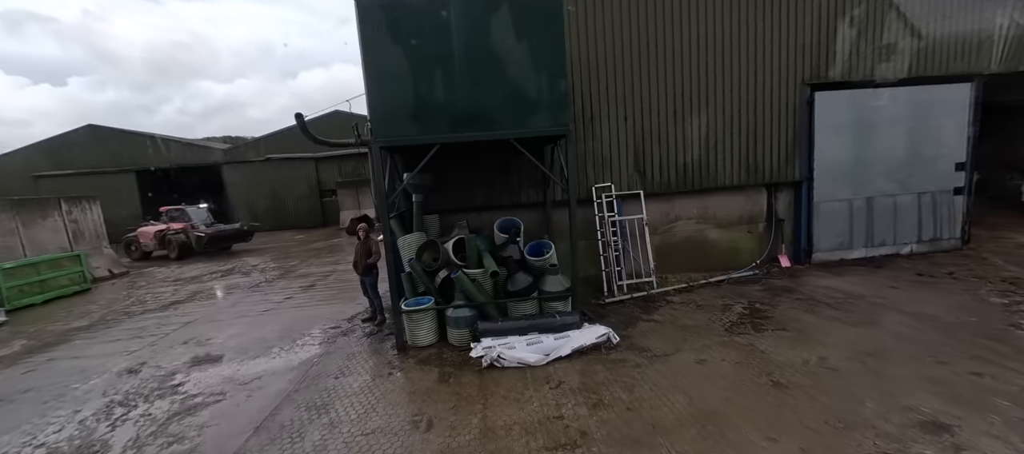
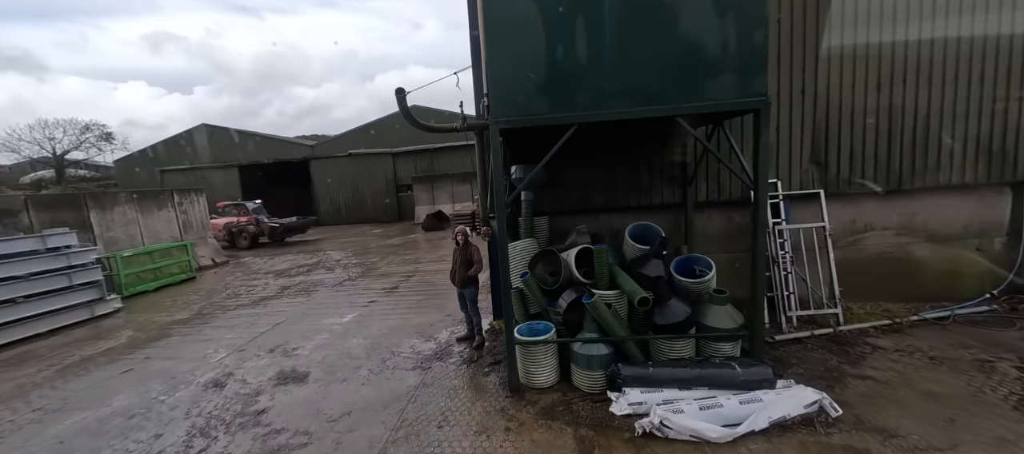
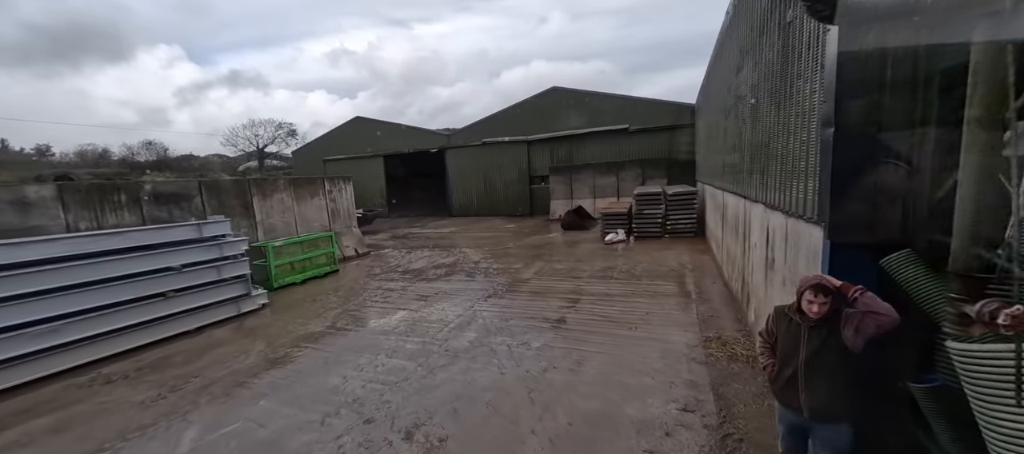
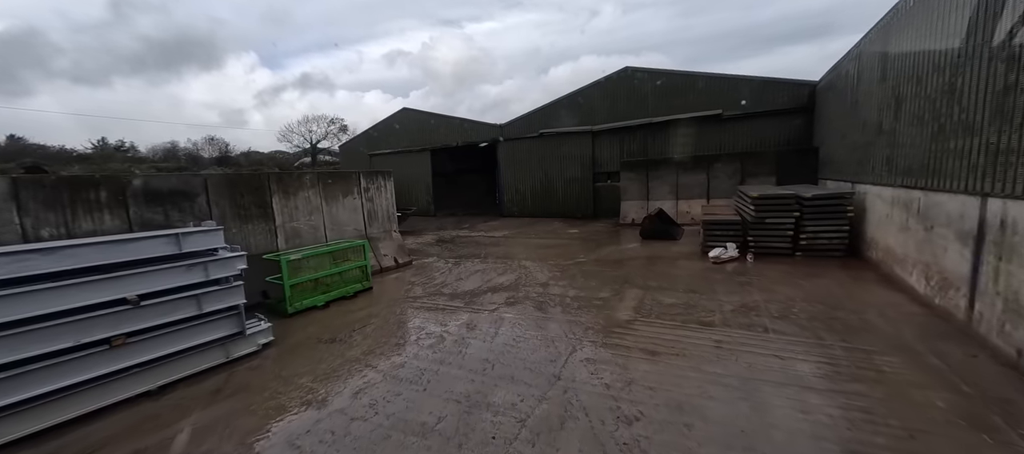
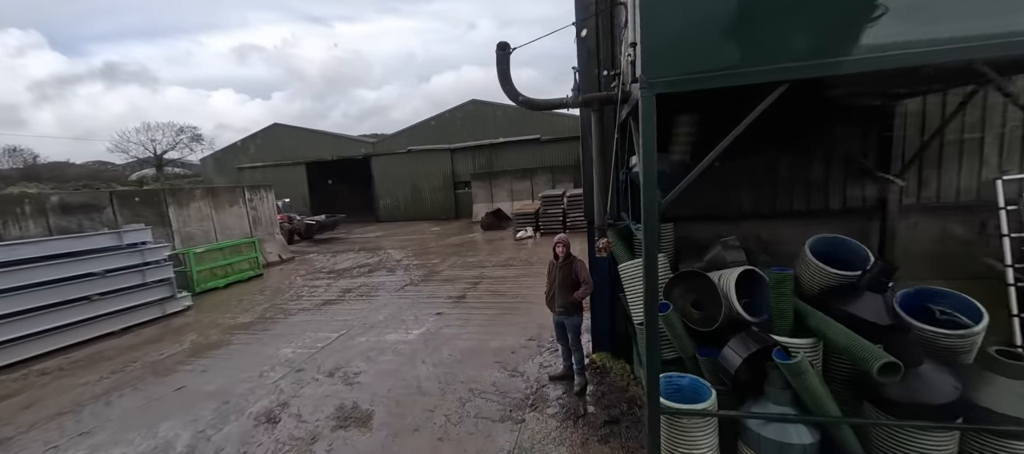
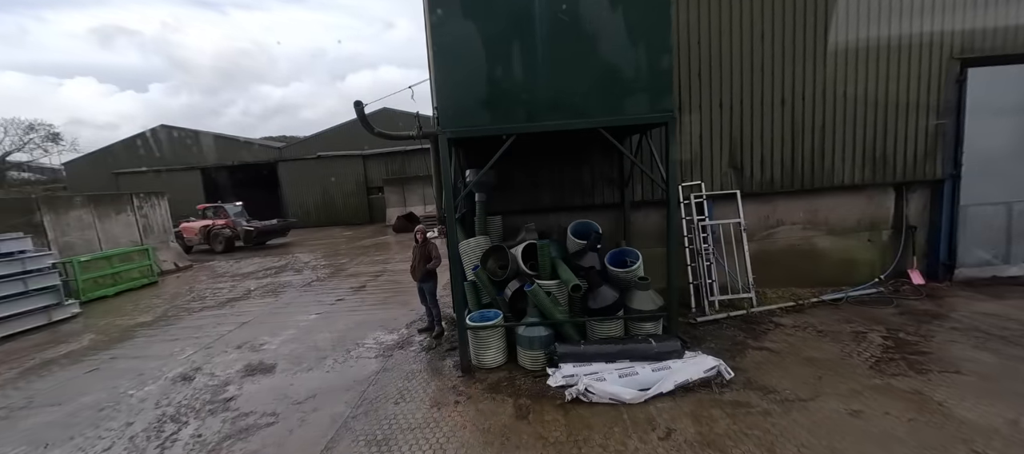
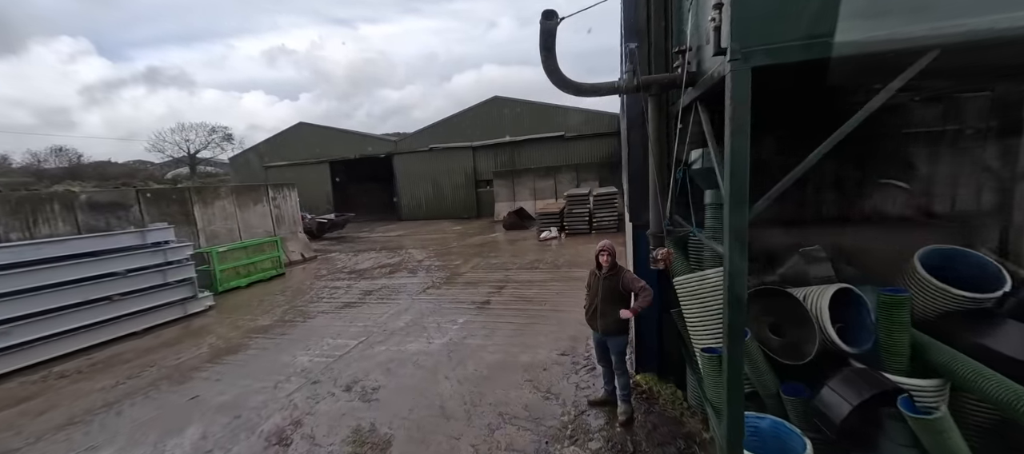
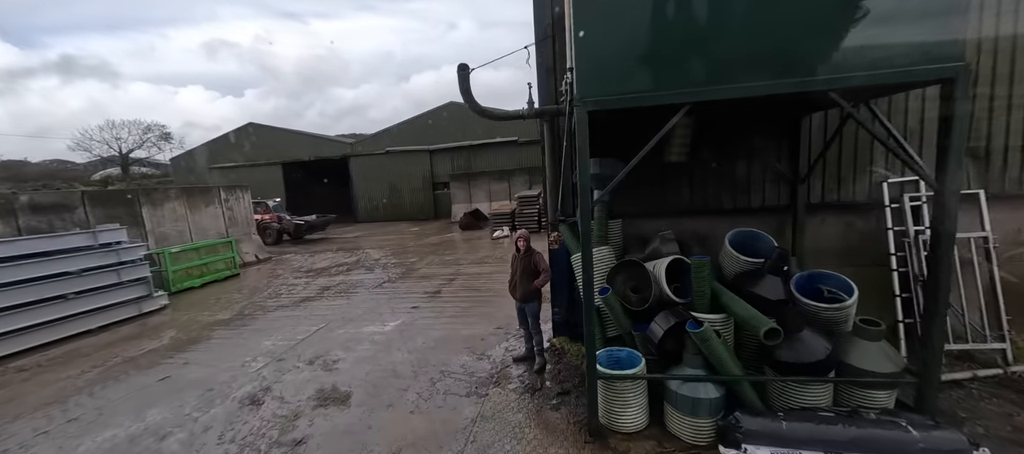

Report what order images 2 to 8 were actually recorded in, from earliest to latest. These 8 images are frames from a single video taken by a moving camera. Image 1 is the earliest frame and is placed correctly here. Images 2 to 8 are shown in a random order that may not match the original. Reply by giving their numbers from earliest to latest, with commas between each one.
6, 2, 8, 5, 7, 3, 4
